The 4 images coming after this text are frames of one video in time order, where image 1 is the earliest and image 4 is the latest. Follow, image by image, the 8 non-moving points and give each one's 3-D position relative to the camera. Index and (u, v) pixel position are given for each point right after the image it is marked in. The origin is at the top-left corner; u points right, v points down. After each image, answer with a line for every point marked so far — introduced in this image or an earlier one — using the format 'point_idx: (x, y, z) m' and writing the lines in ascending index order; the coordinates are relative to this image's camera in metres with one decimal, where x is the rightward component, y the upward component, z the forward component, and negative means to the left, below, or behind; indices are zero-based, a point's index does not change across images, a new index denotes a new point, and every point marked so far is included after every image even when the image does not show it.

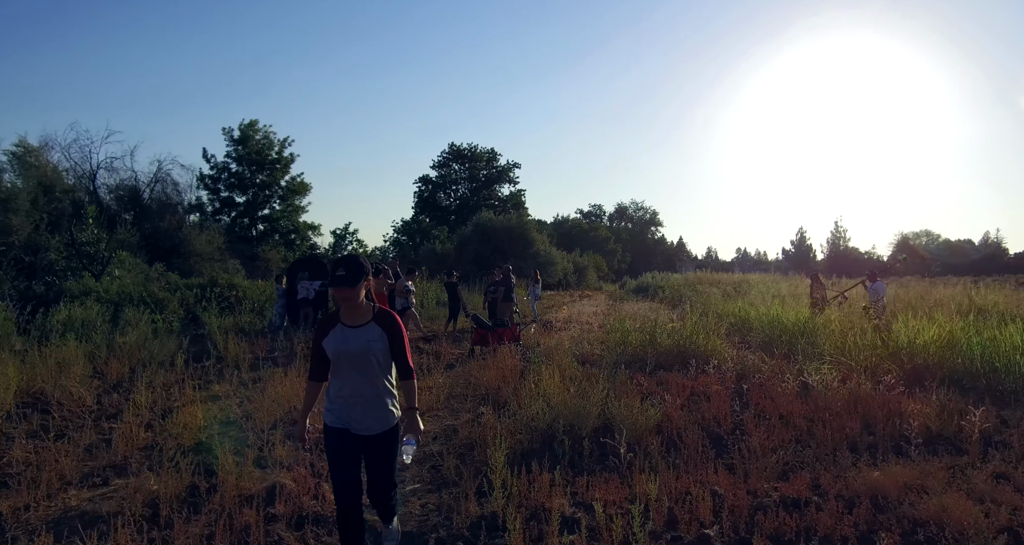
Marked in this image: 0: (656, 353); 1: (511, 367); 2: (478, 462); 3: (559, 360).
0: (+2.3, -1.3, +10.3) m
1: (0.0, -1.3, +8.7) m
2: (-0.3, -1.5, +5.1) m
3: (+0.7, -1.2, +8.7) m
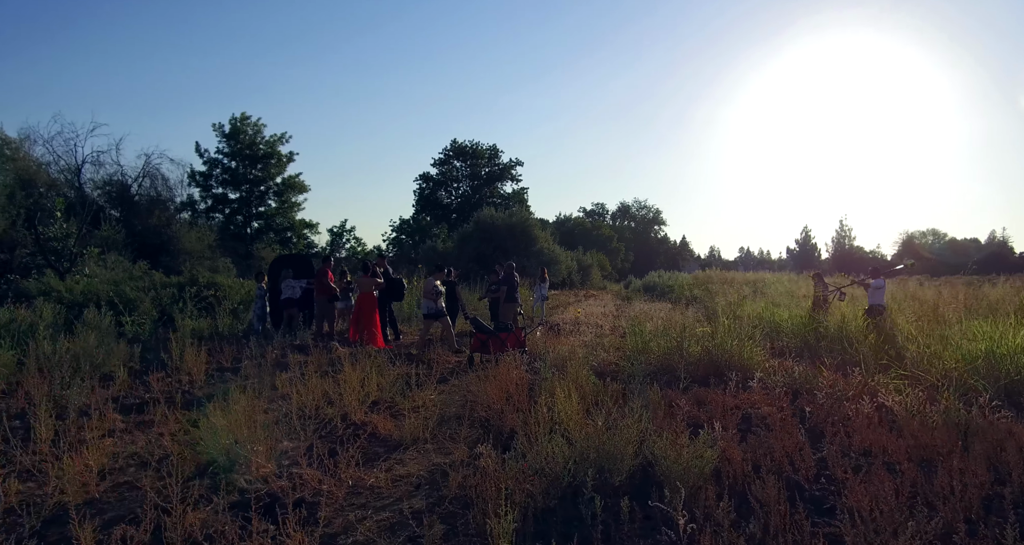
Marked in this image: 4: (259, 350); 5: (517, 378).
0: (+2.4, -1.3, +8.8) m
1: (+0.1, -1.3, +7.2) m
2: (-0.2, -1.5, +3.6) m
3: (+0.7, -1.2, +7.2) m
4: (-4.0, -1.2, +10.2) m
5: (+0.1, -1.3, +7.5) m
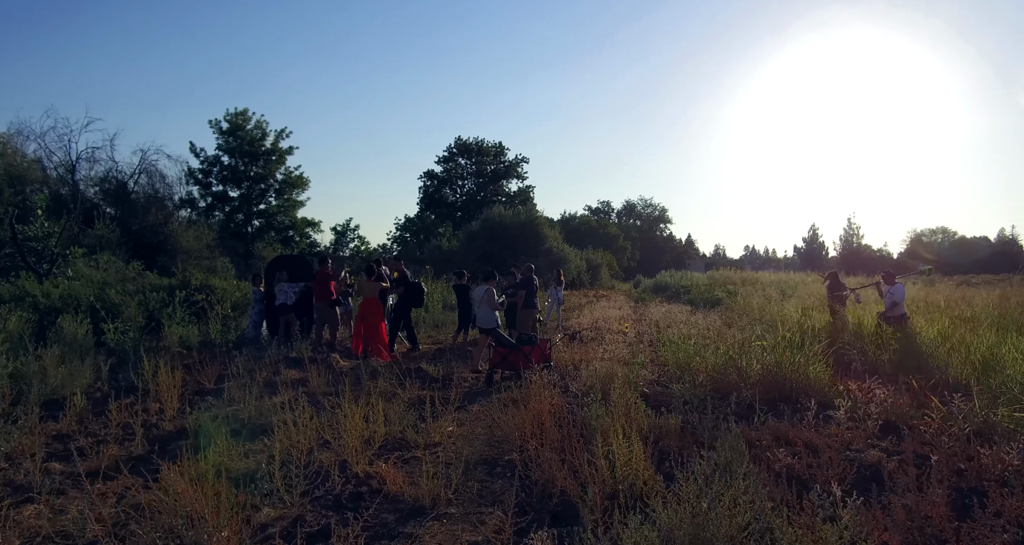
0: (+2.8, -1.3, +7.5) m
1: (+0.4, -1.3, +5.9) m
2: (+0.1, -1.6, +2.3) m
3: (+1.1, -1.3, +5.9) m
4: (-3.7, -1.3, +8.9) m
5: (+0.4, -1.3, +6.2) m
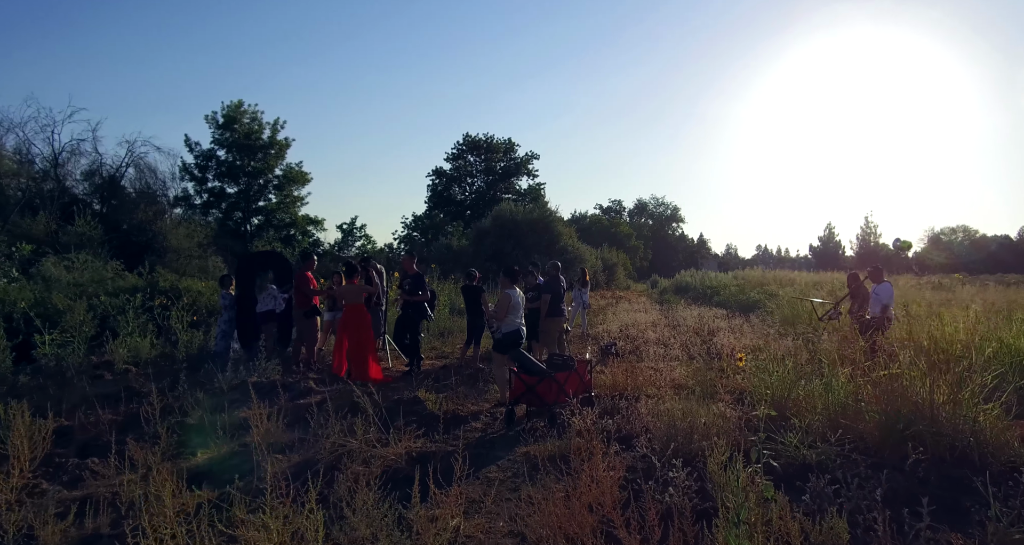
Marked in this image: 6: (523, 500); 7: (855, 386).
0: (+3.0, -1.3, +5.0) m
1: (+0.7, -1.3, +3.4) m
2: (+0.3, -1.6, -0.1) m
3: (+1.3, -1.2, +3.4) m
4: (-3.4, -1.3, +6.5) m
5: (+0.7, -1.3, +3.8) m
6: (+0.1, -1.4, +4.0) m
7: (+3.1, -1.0, +5.5) m
